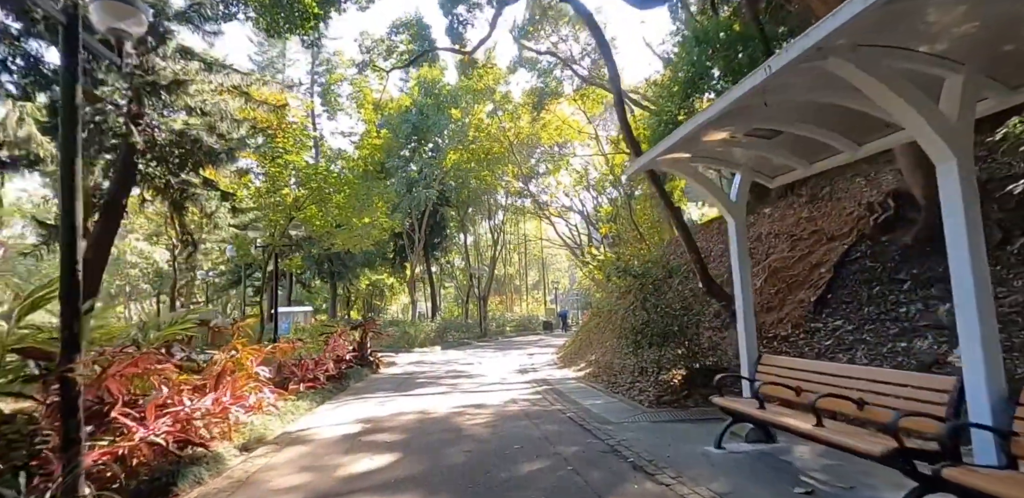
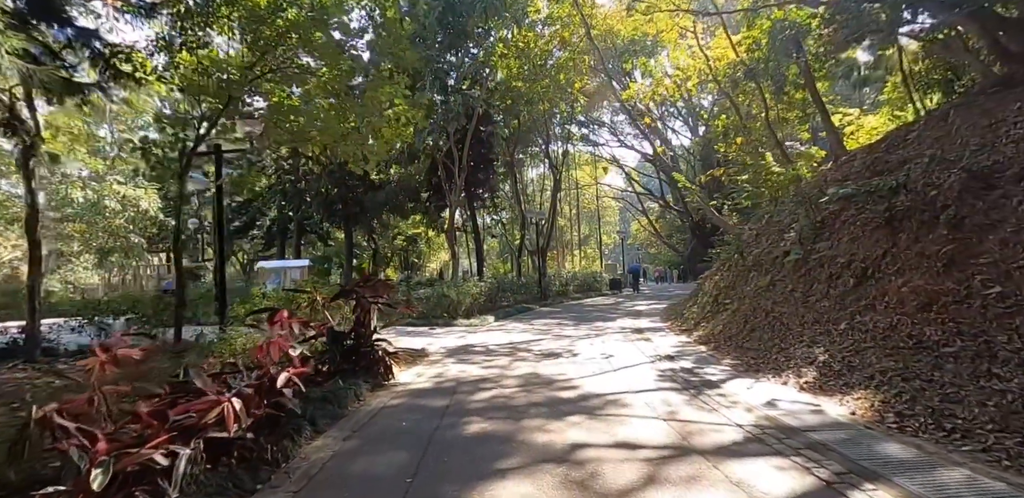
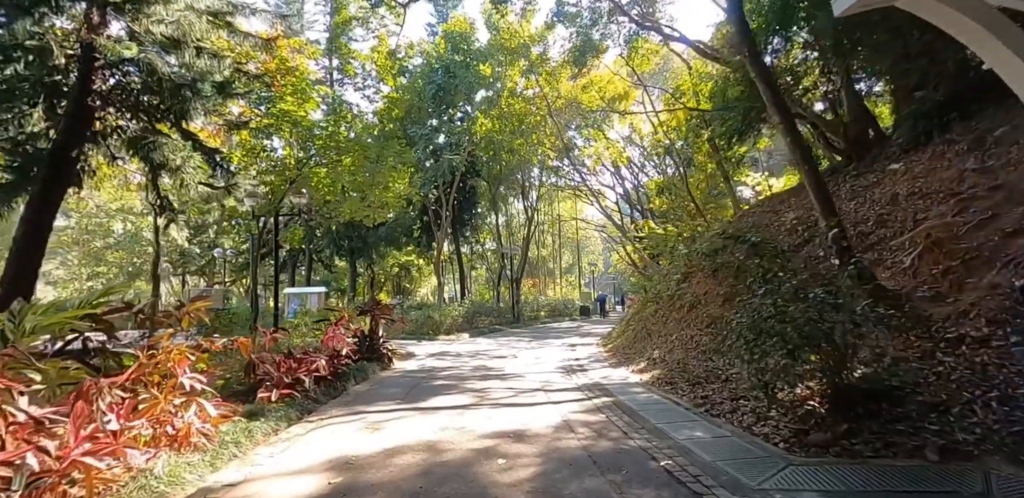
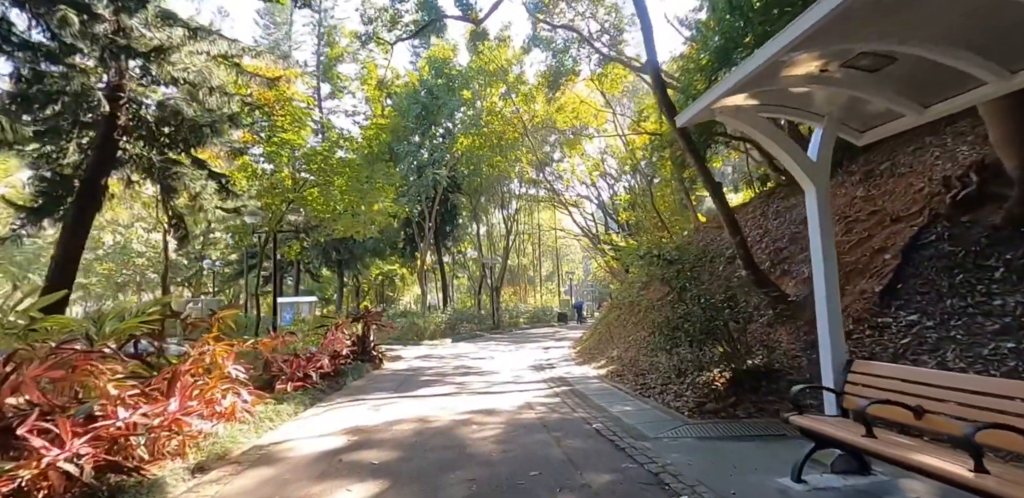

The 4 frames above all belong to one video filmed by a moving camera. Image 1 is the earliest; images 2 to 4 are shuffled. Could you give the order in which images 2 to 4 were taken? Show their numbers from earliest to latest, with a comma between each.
4, 3, 2
